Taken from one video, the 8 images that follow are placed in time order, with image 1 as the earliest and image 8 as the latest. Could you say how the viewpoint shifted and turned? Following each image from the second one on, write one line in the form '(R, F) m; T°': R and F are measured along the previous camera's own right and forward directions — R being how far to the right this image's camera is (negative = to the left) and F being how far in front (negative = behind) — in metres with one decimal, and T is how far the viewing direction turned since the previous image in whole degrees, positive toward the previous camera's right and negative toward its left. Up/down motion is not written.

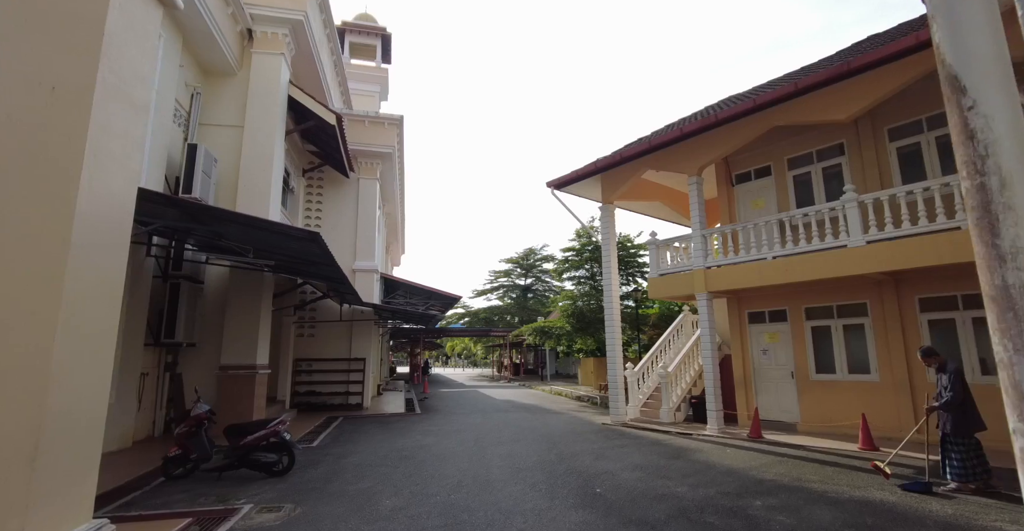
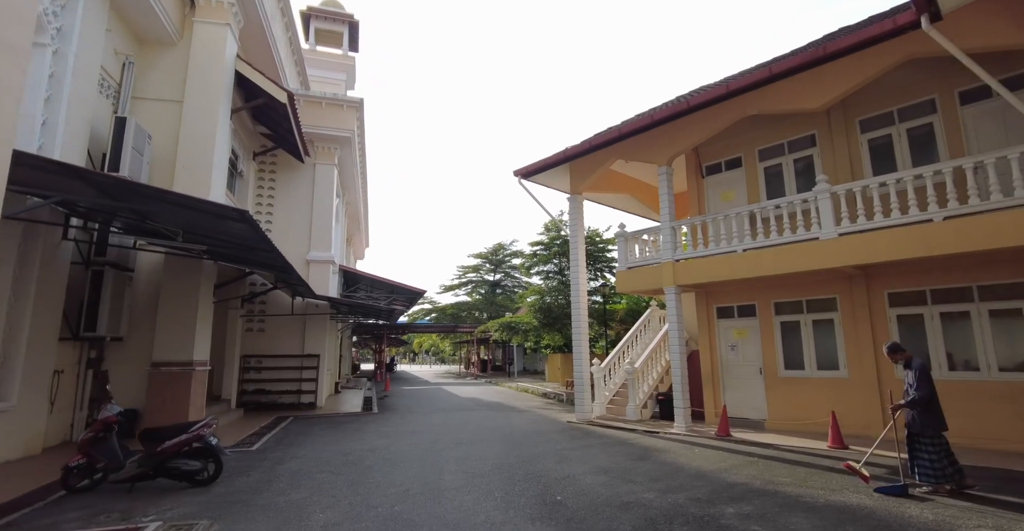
(+0.2, +0.5) m; +4°
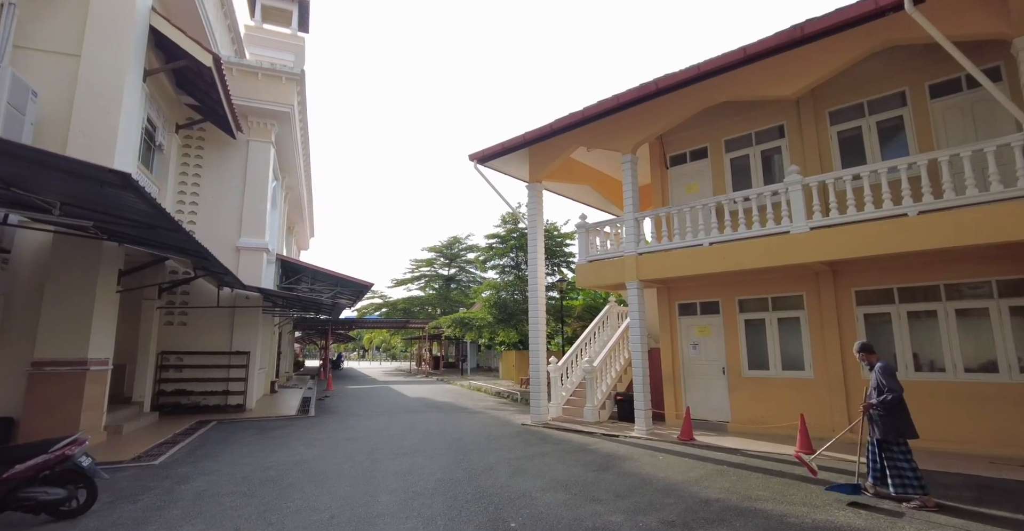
(0.0, +0.8) m; +5°
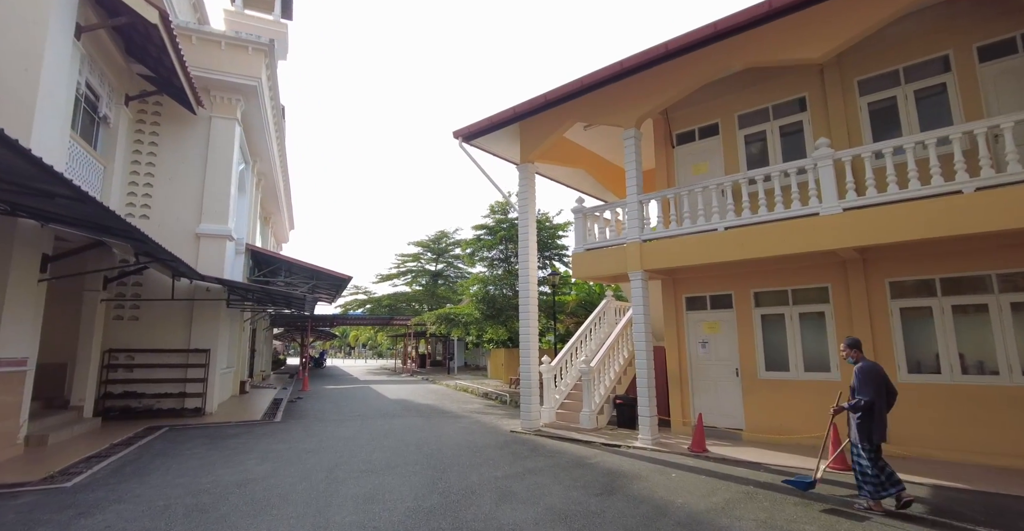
(0.0, +1.0) m; +1°
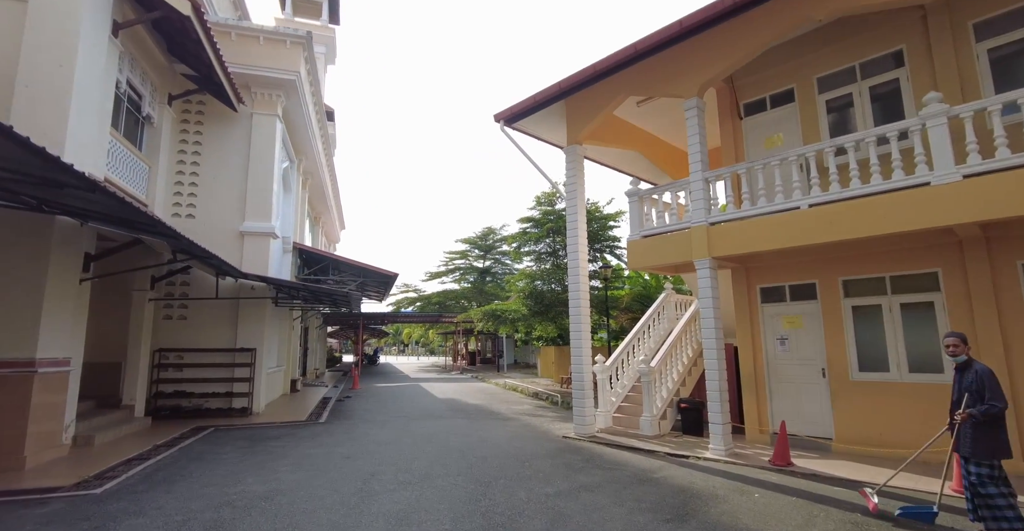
(0.0, +0.7) m; -6°
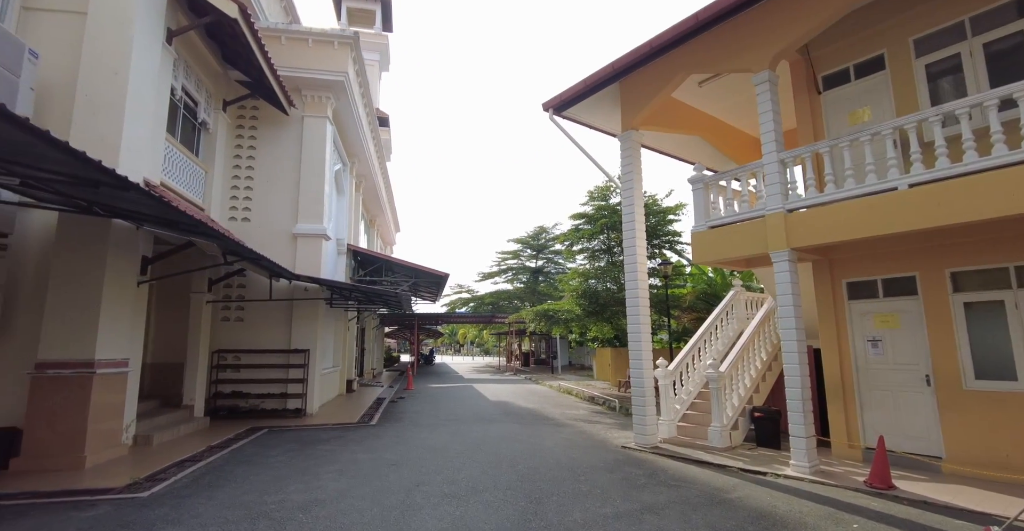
(0.0, +0.5) m; -6°
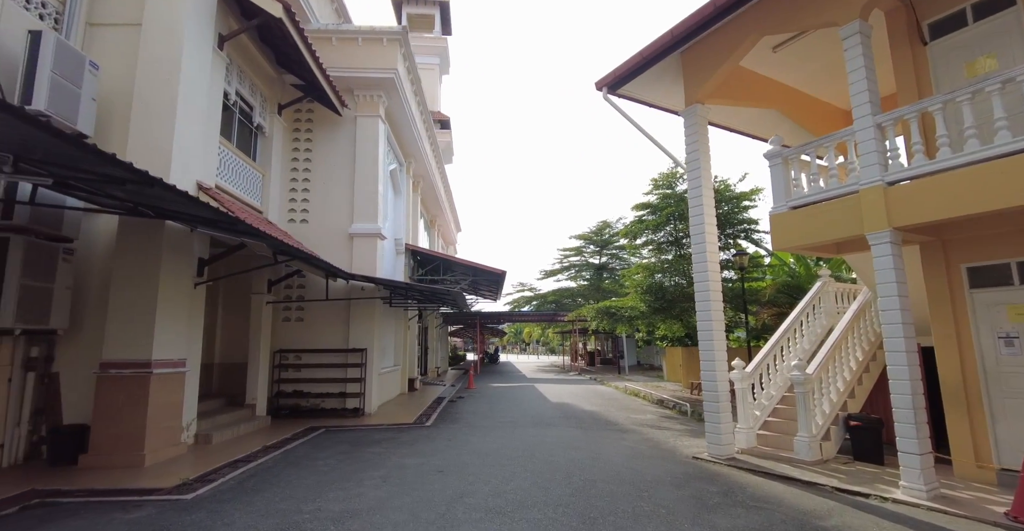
(+0.2, +0.6) m; -8°
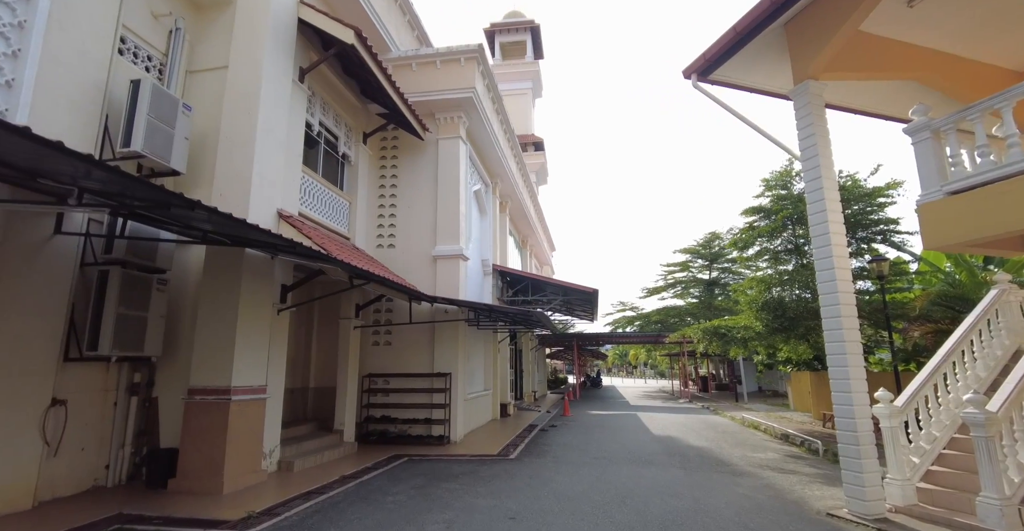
(+0.3, +0.7) m; -12°
